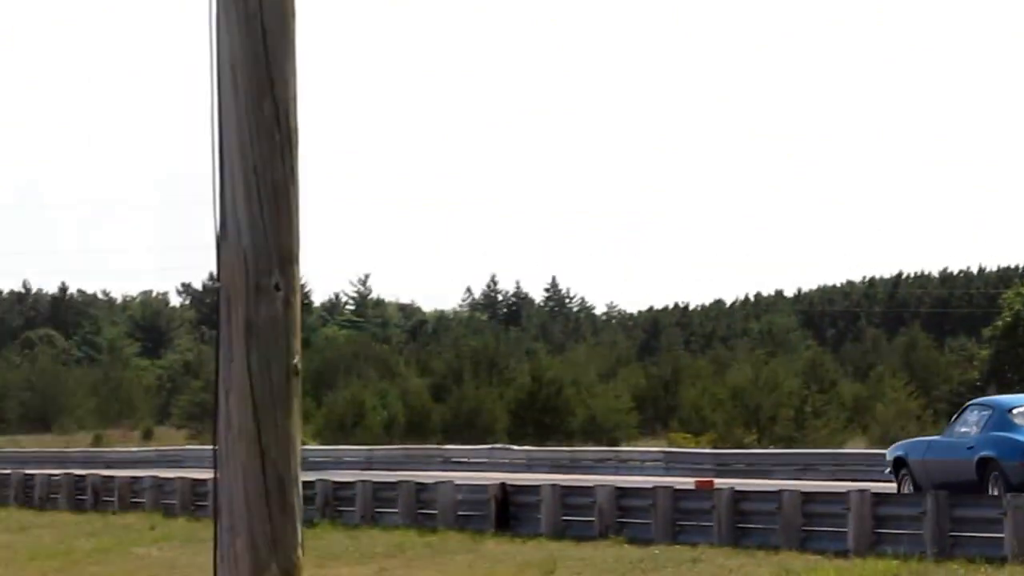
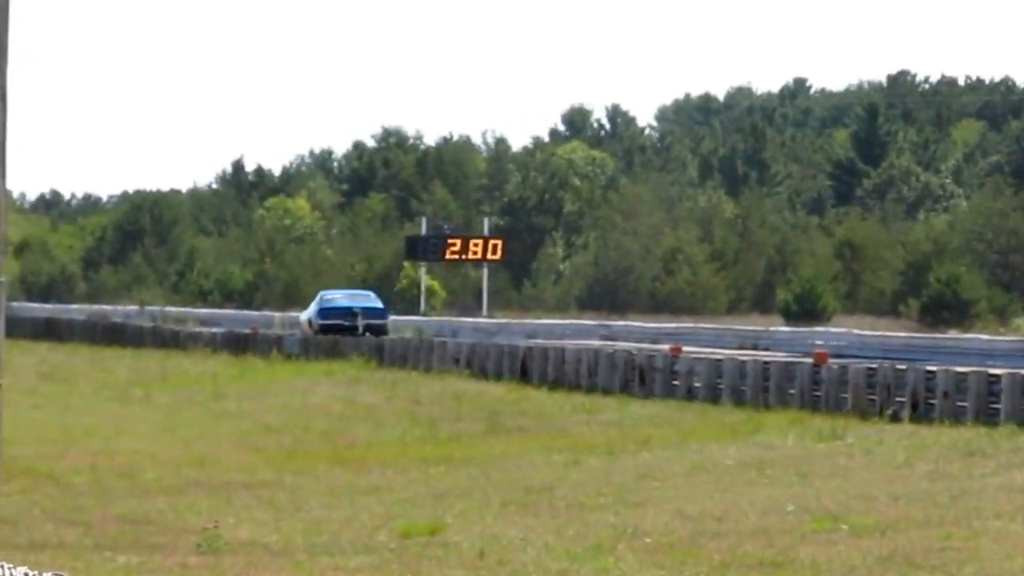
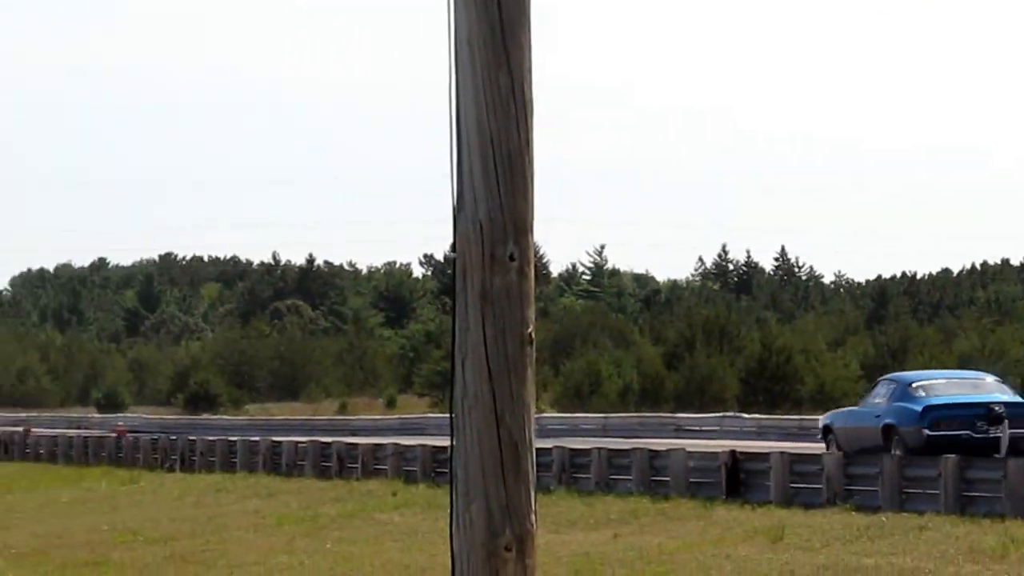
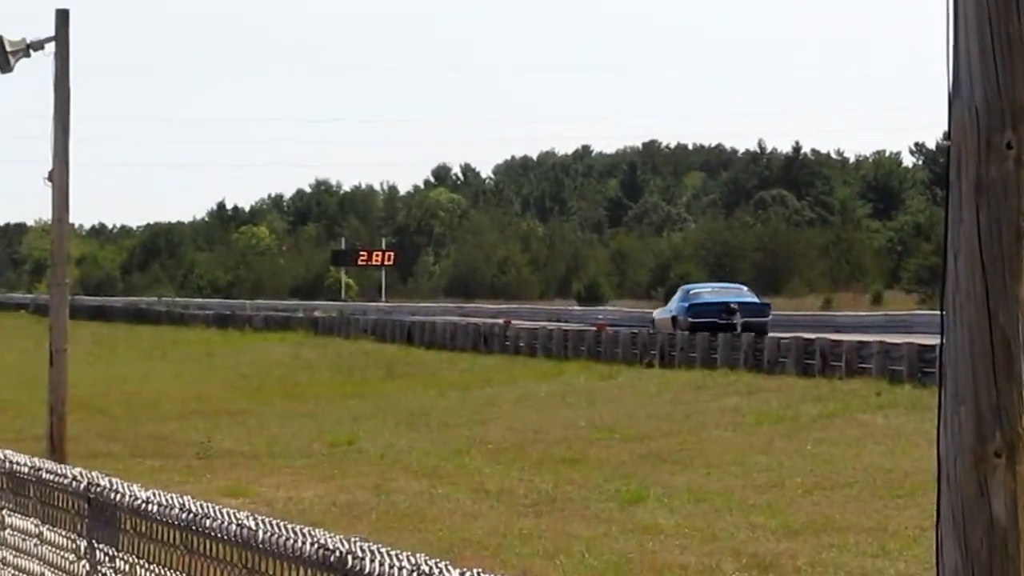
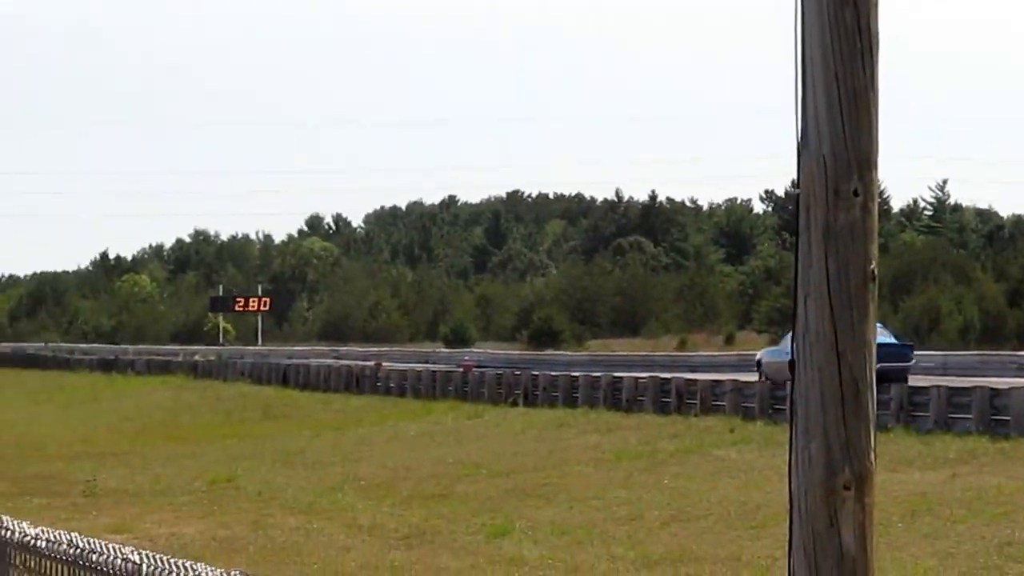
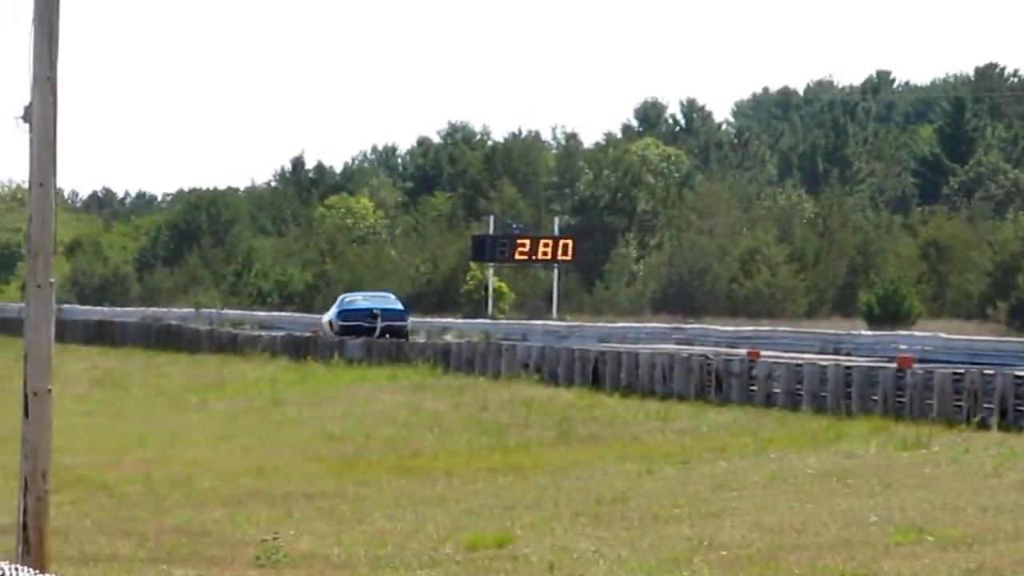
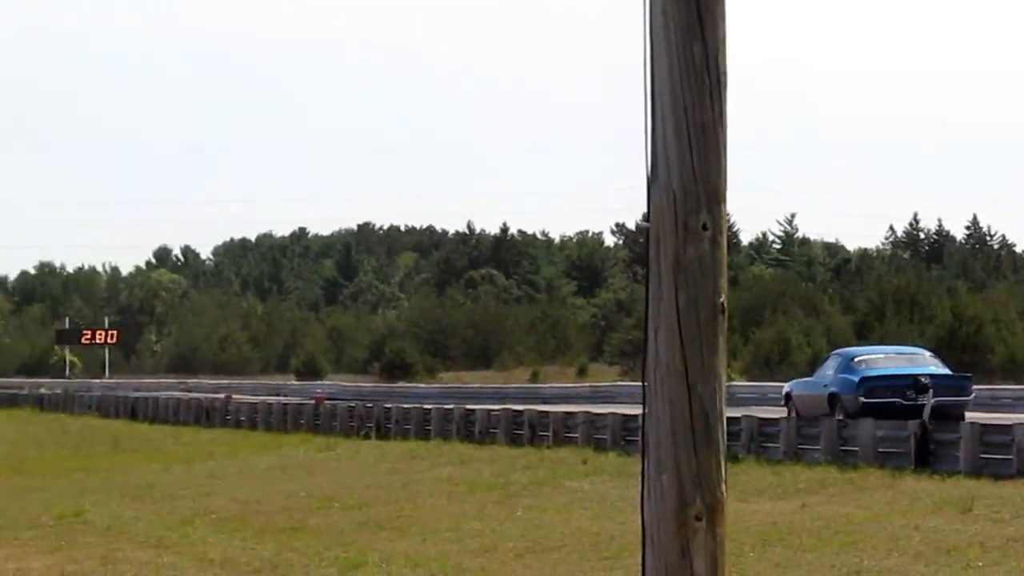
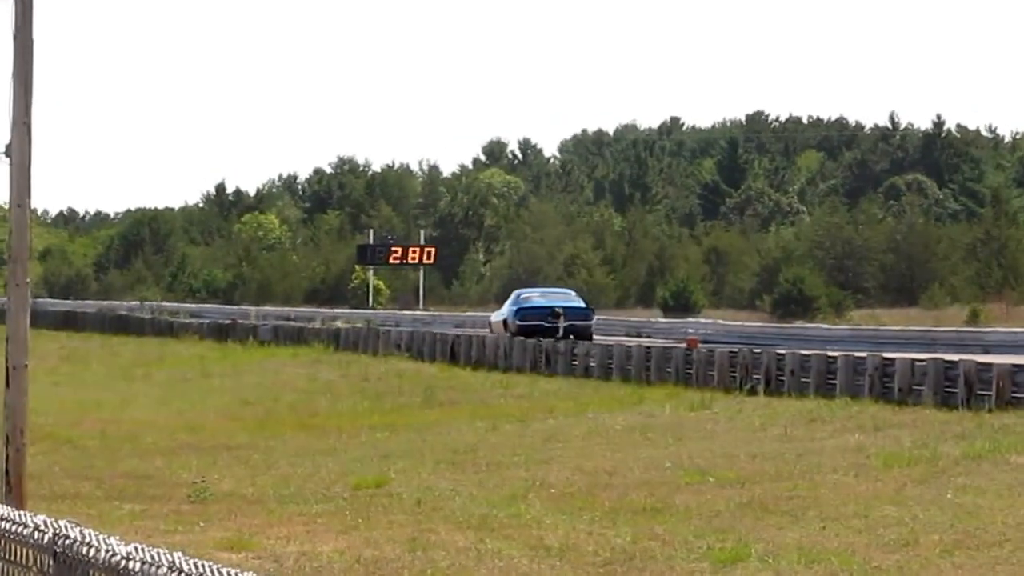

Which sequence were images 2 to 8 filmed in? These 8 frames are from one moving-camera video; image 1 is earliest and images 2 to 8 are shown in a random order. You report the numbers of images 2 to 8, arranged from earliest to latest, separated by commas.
3, 7, 5, 4, 8, 2, 6
